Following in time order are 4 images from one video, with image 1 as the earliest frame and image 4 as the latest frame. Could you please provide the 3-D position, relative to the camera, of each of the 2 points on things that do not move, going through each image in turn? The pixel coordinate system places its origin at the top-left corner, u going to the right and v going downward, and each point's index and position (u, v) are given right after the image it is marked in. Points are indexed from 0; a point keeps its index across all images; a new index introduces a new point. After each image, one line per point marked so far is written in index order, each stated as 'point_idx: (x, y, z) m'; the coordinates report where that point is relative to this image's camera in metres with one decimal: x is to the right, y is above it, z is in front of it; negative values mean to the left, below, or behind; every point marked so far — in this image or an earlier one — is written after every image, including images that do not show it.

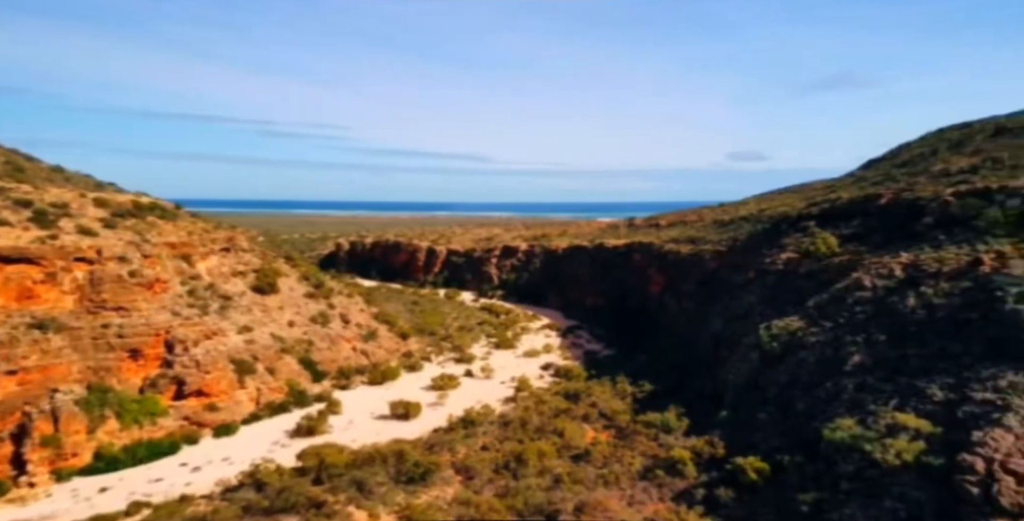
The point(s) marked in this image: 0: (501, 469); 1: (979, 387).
0: (-0.2, -5.3, +18.4) m
1: (+9.0, -2.4, +14.0) m
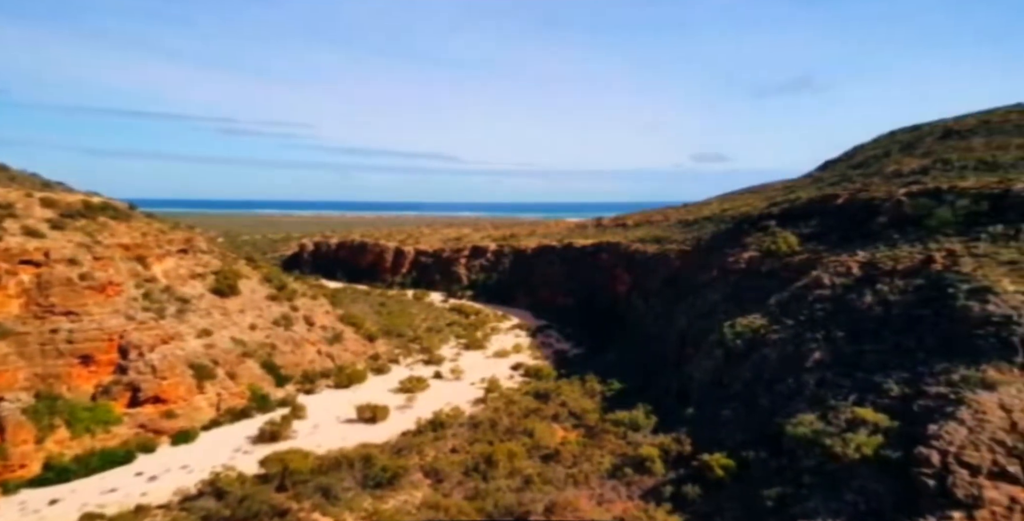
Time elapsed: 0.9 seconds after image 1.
0: (-1.1, -5.3, +18.3) m
1: (+8.3, -2.4, +14.2) m
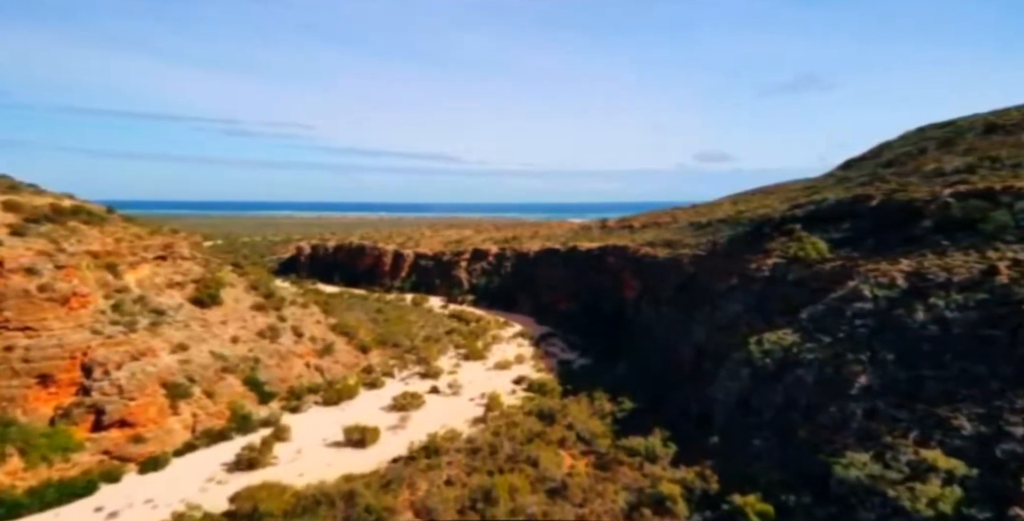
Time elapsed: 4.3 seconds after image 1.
0: (-1.0, -5.6, +16.1) m
1: (+8.4, -2.6, +12.0) m
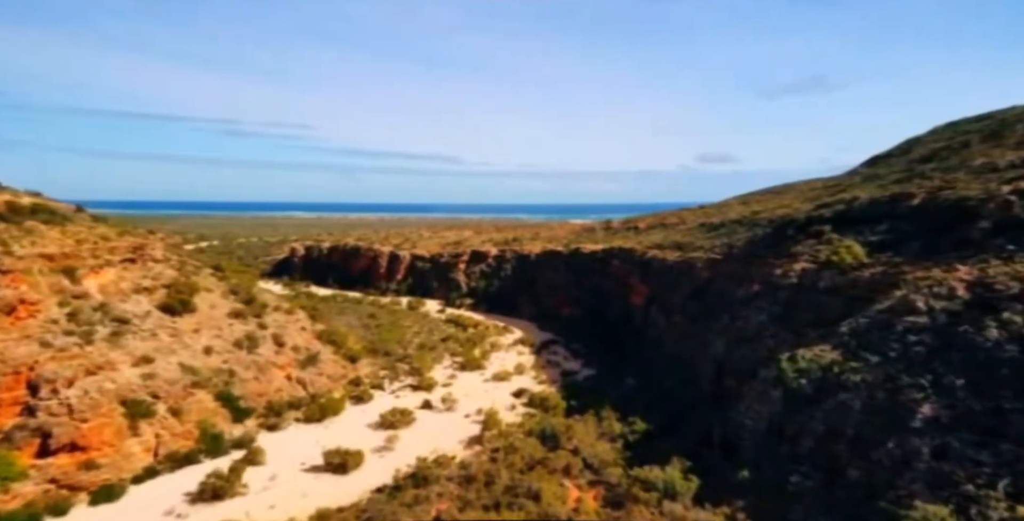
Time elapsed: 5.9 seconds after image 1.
0: (-1.1, -5.7, +13.6) m
1: (+8.3, -2.8, +9.5) m
